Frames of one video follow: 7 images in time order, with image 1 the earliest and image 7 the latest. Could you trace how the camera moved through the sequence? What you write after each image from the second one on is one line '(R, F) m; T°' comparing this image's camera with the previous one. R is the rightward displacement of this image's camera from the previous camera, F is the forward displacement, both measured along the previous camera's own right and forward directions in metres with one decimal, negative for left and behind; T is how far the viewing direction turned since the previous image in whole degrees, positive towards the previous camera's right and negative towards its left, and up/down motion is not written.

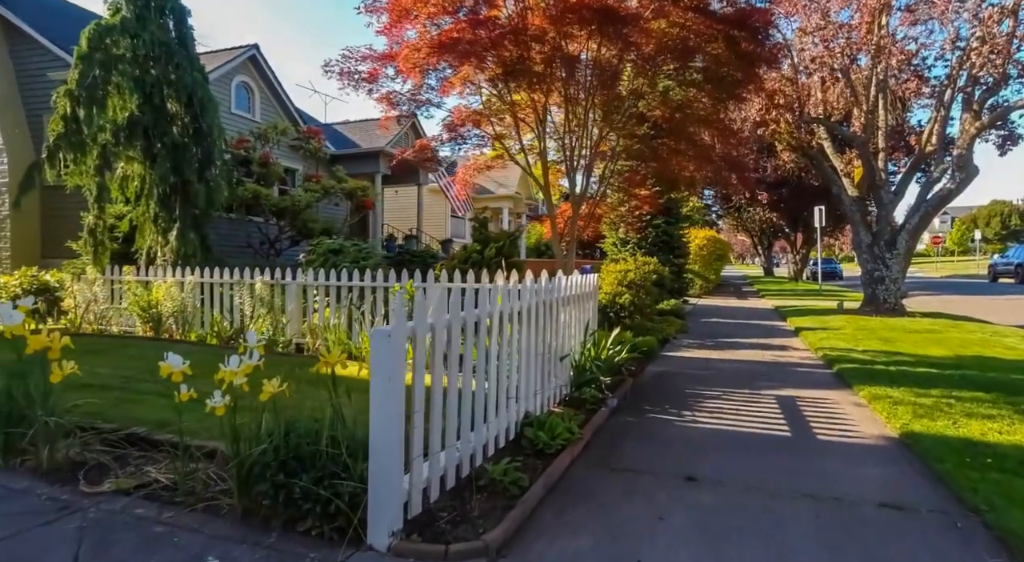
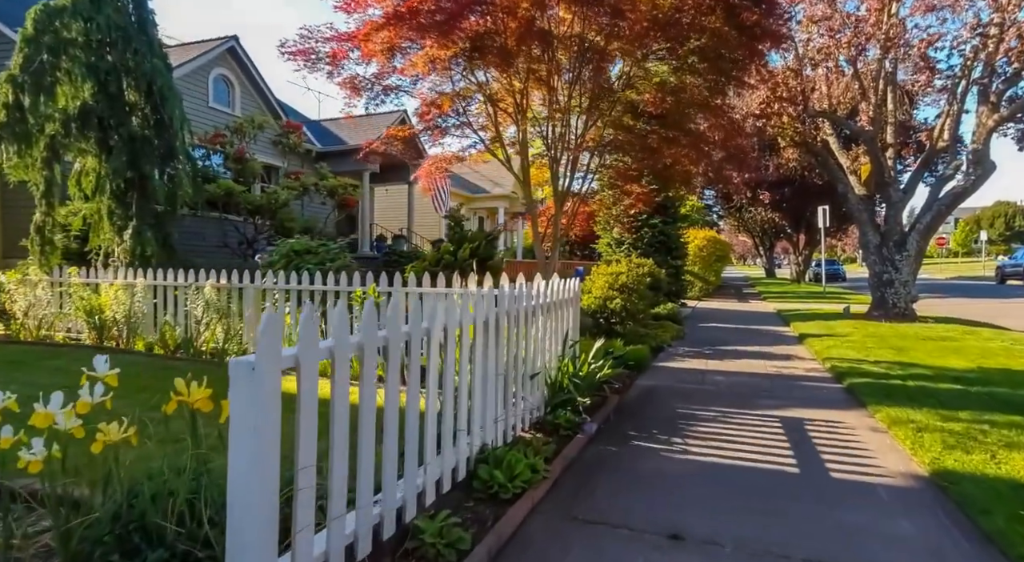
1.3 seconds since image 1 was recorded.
(+0.3, +0.8) m; 0°
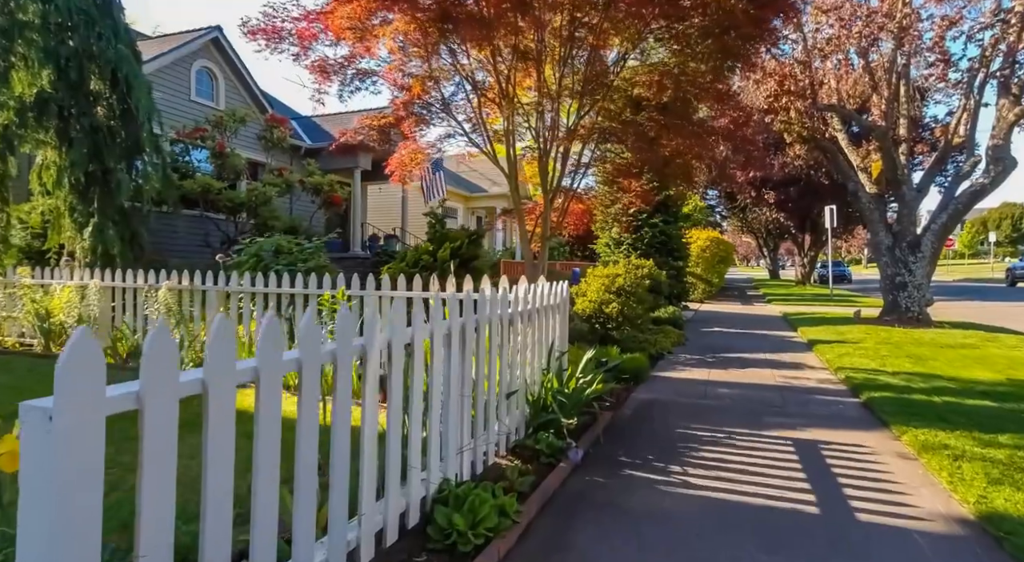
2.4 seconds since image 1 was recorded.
(+0.2, +0.7) m; 0°
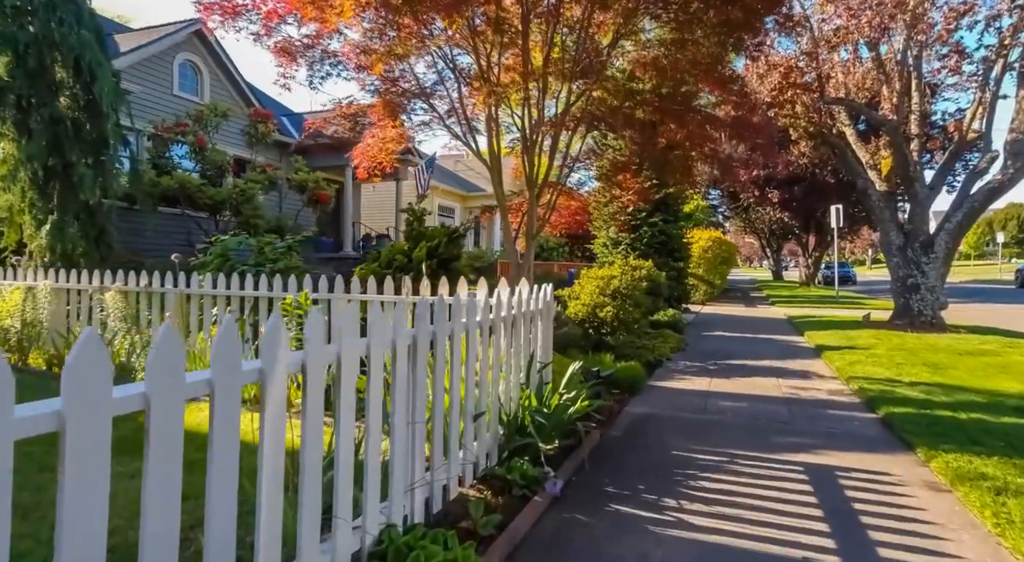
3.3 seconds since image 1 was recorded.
(+0.2, +0.6) m; 0°
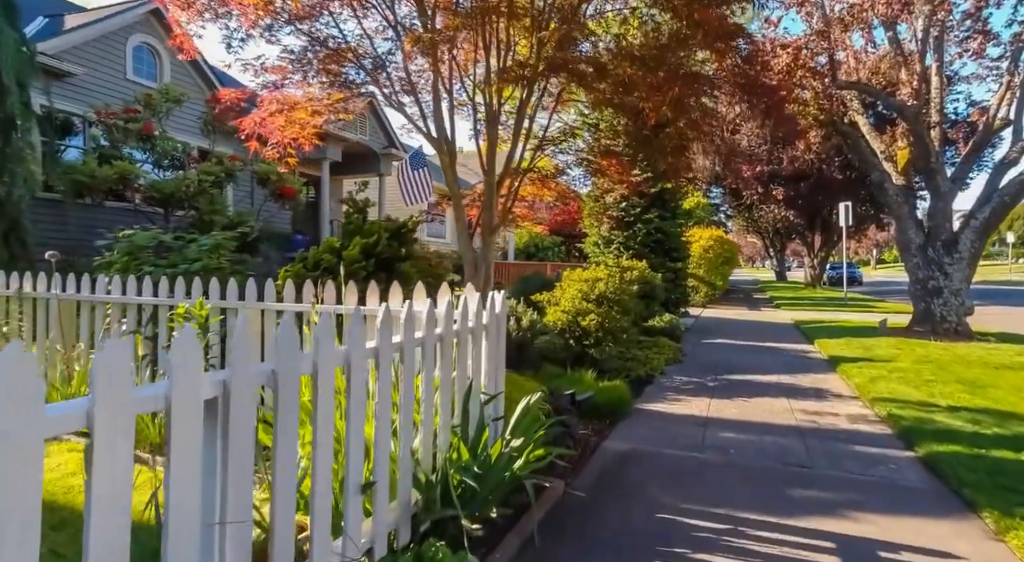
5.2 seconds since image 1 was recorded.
(+0.4, +1.2) m; 0°
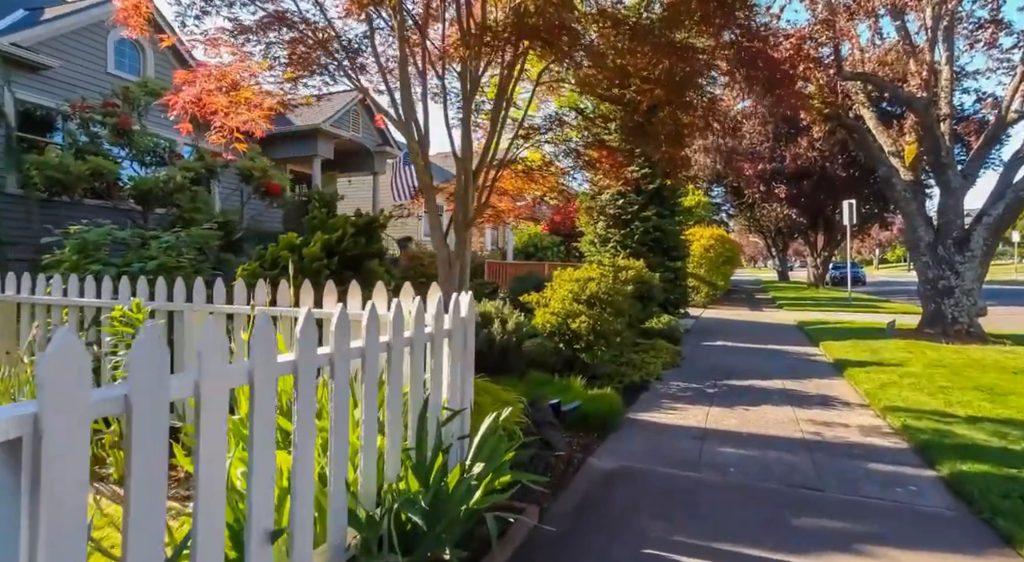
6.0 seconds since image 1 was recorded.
(+0.2, +0.5) m; 0°
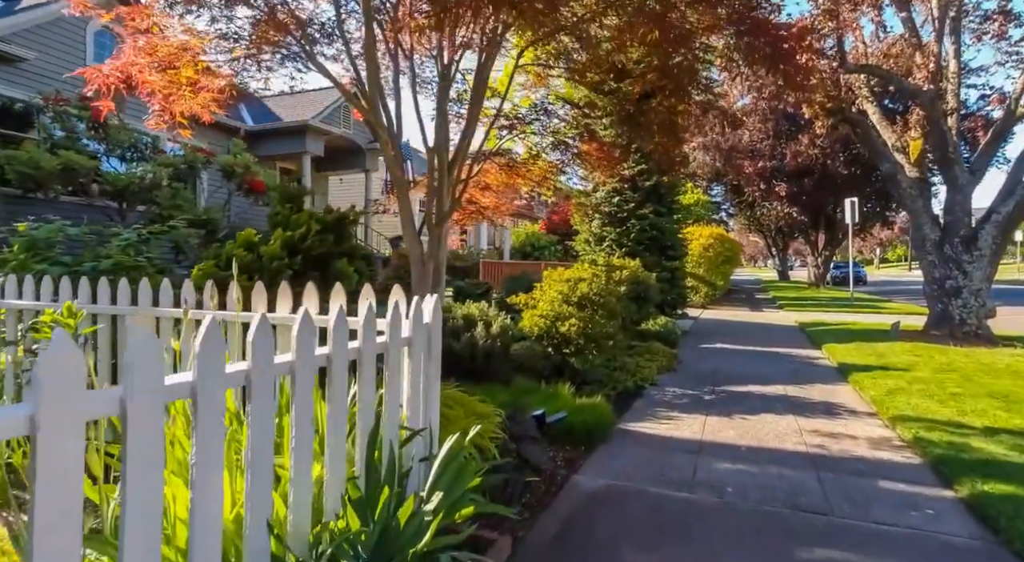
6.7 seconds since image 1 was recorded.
(+0.1, +0.4) m; 0°
